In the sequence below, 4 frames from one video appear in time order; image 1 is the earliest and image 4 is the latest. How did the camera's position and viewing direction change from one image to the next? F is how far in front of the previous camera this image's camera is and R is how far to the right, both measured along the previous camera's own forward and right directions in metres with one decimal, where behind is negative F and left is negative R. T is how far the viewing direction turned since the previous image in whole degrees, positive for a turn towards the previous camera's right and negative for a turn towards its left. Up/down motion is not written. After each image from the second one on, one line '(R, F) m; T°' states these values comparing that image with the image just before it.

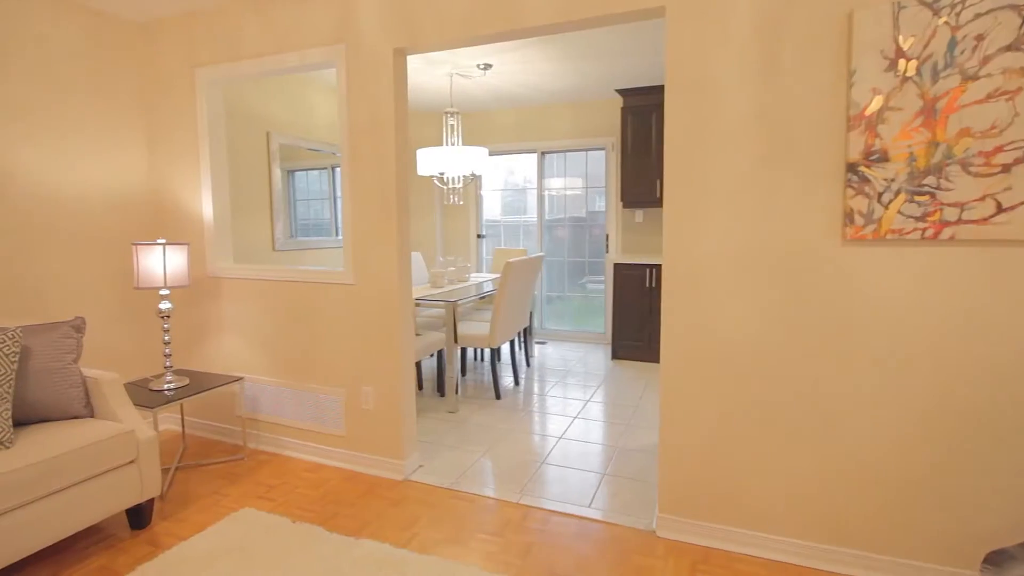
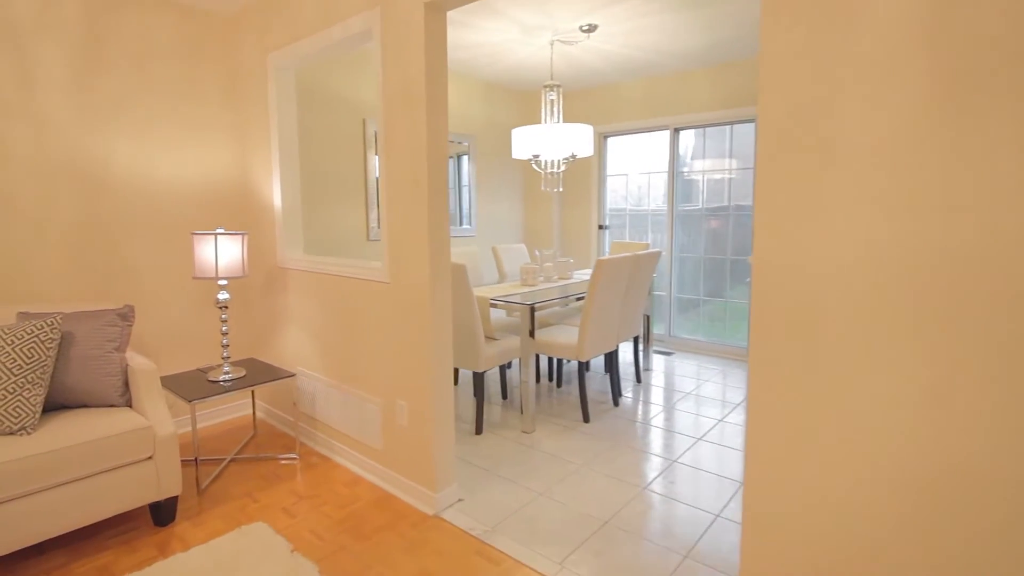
(+0.4, +0.6) m; -18°
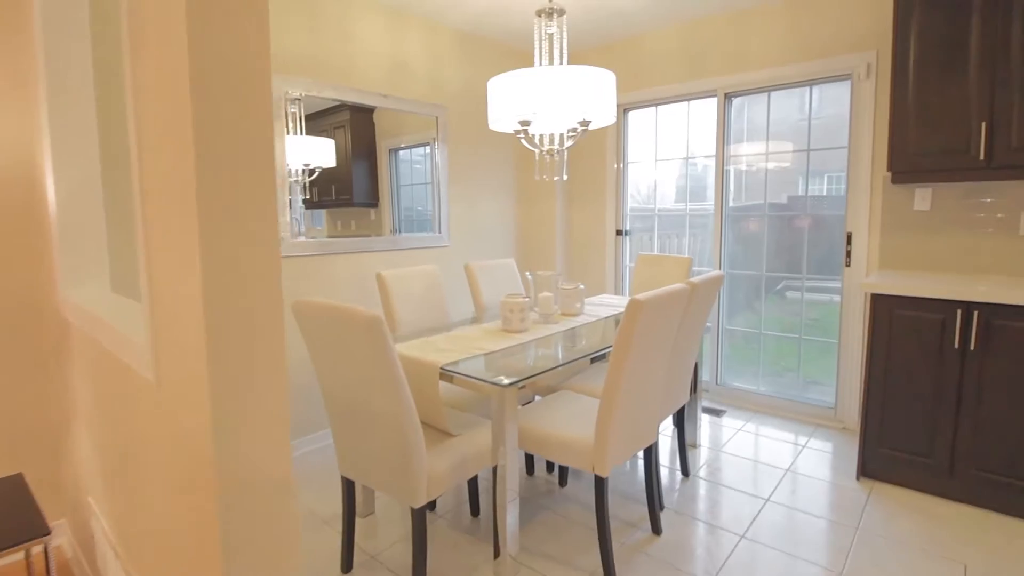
(+0.1, +1.4) m; -1°
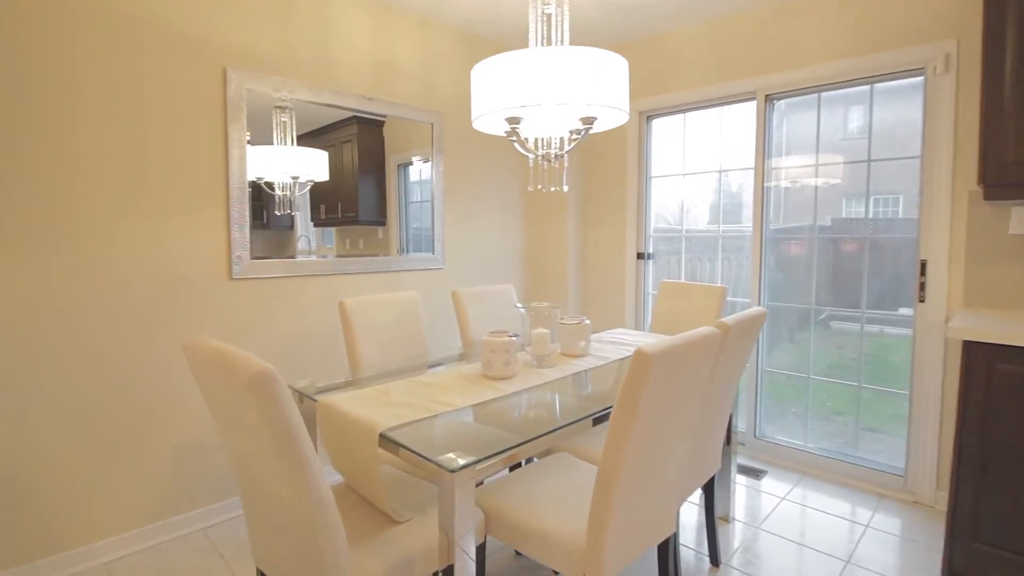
(+0.2, +0.5) m; -3°
